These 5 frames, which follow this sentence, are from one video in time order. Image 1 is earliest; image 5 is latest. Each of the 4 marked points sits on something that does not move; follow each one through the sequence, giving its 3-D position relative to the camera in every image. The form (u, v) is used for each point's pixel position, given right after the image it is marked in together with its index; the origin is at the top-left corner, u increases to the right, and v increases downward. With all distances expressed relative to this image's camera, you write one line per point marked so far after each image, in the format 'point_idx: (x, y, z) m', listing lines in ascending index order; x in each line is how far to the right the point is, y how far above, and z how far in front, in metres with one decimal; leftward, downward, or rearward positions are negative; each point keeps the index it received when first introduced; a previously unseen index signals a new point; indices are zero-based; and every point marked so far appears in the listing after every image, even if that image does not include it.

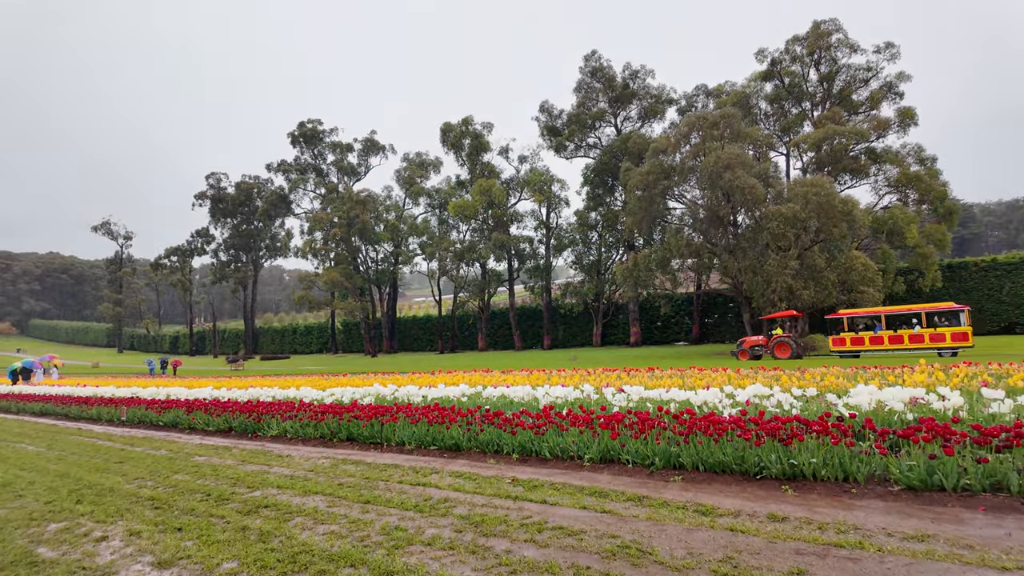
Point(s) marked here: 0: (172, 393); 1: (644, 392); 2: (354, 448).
0: (-8.3, -2.5, +14.2) m
1: (+1.6, -1.3, +7.2) m
2: (-2.1, -2.1, +7.8) m
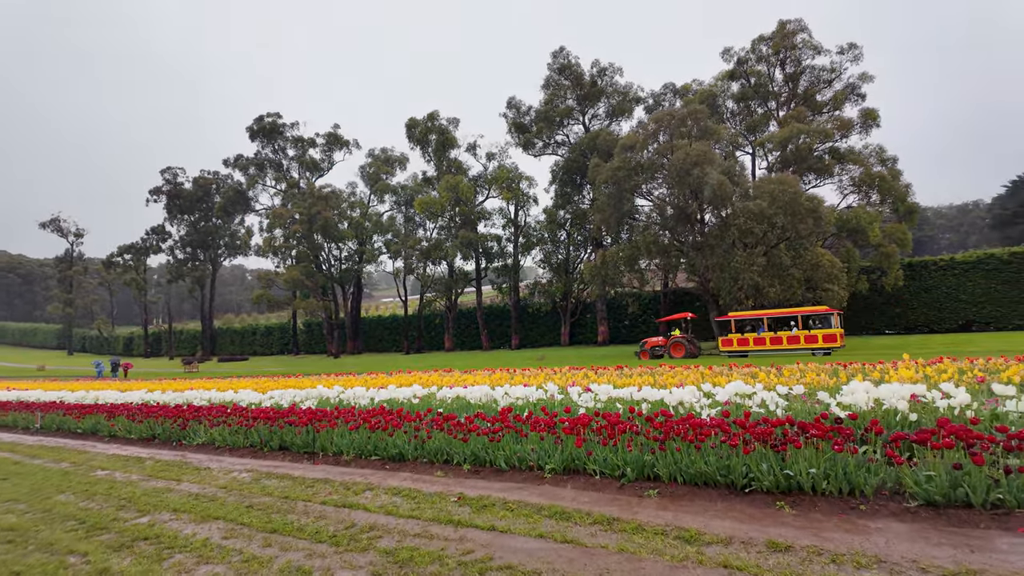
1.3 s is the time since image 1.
0: (-9.2, -2.3, +12.9) m
1: (+1.1, -1.1, +6.4) m
2: (-2.6, -2.0, +6.8) m
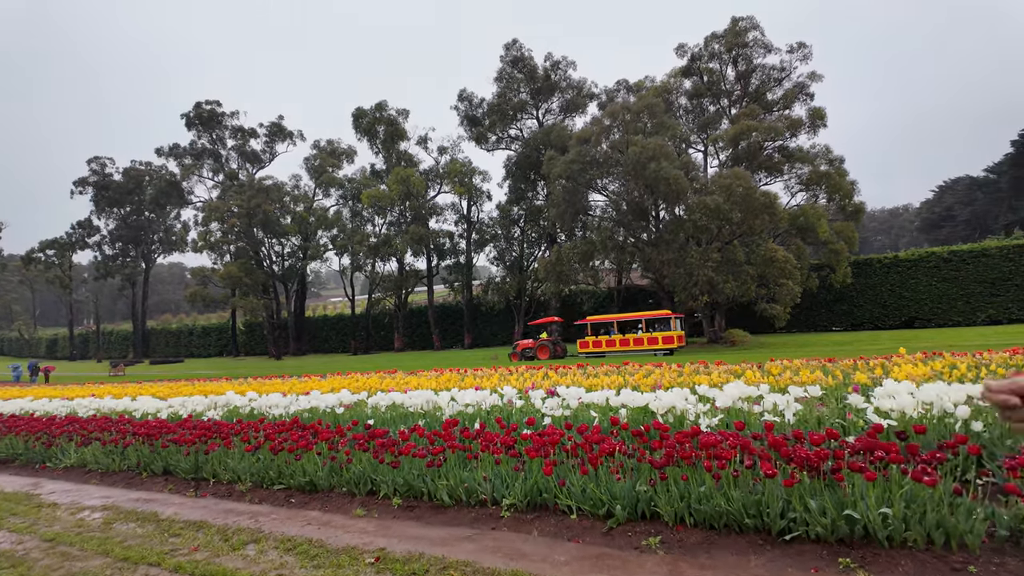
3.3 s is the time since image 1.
0: (-10.1, -2.2, +10.8) m
1: (+0.6, -1.0, +5.2) m
2: (-3.1, -1.8, +5.3) m
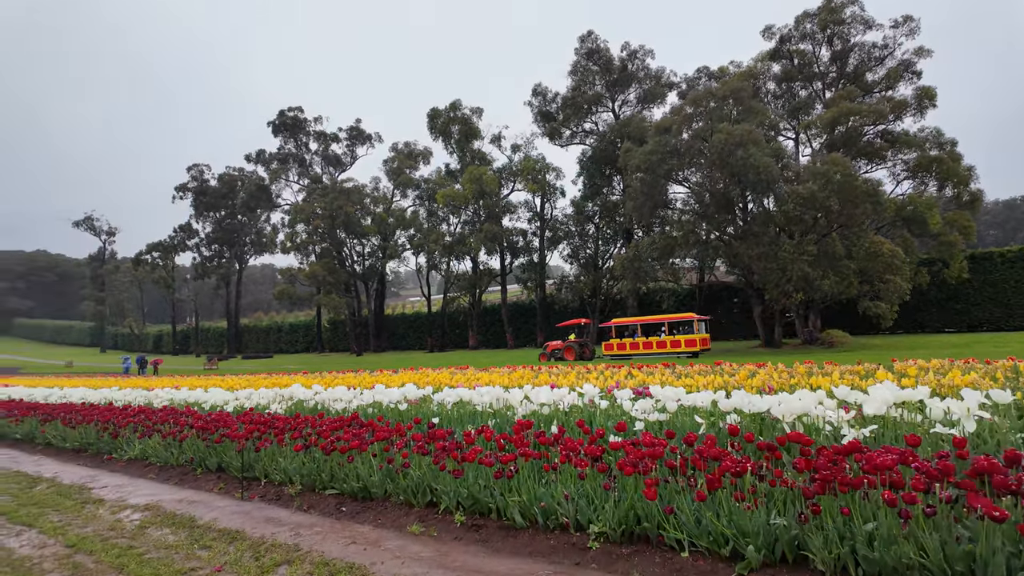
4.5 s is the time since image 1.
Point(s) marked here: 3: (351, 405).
0: (-8.7, -2.0, +11.2) m
1: (+1.3, -0.8, +4.3) m
2: (-2.4, -1.6, +4.8) m
3: (-1.7, -1.2, +6.1) m
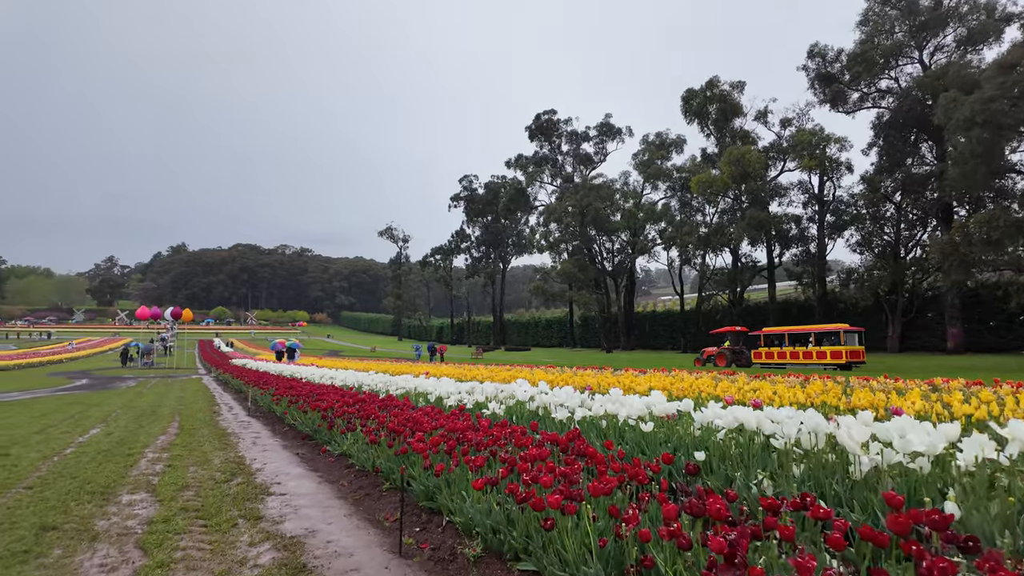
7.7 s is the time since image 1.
0: (-3.8, -1.8, +12.0) m
1: (+2.4, -0.5, +1.6) m
2: (-0.7, -1.4, +3.5) m
3: (+0.5, -1.0, +4.4) m
